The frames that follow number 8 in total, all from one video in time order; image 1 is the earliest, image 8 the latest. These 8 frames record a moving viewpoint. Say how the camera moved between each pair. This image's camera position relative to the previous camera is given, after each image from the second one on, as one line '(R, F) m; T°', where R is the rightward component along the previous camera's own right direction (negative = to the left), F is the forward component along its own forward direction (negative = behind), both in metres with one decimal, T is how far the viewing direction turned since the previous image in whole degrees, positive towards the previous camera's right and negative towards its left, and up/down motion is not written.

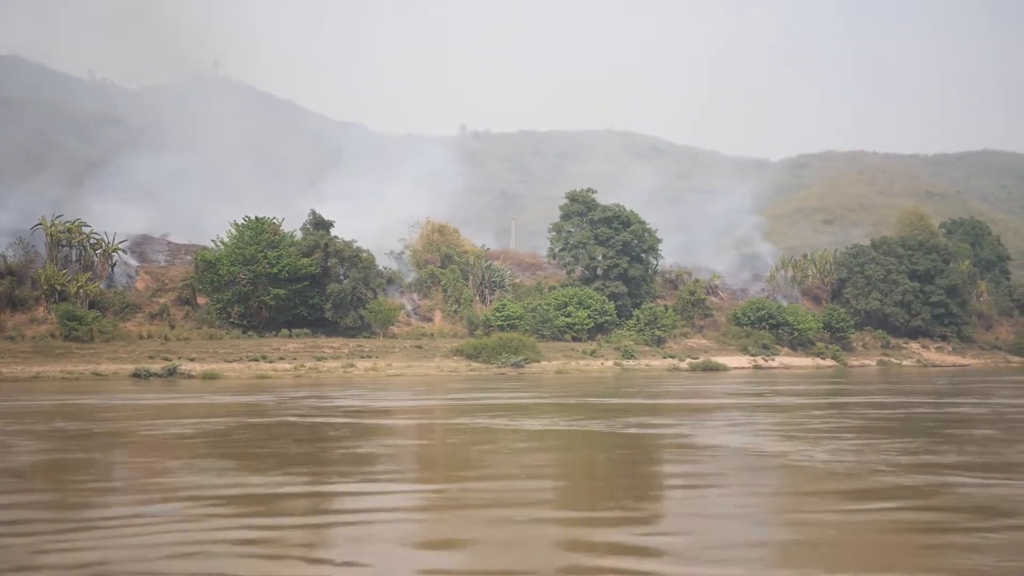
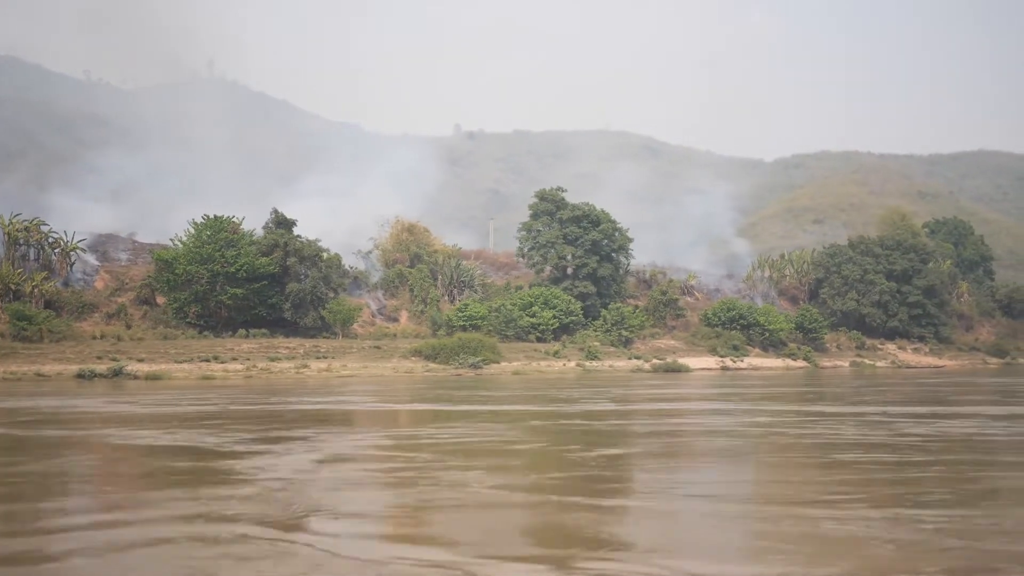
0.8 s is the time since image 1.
(+2.1, +0.7) m; 0°
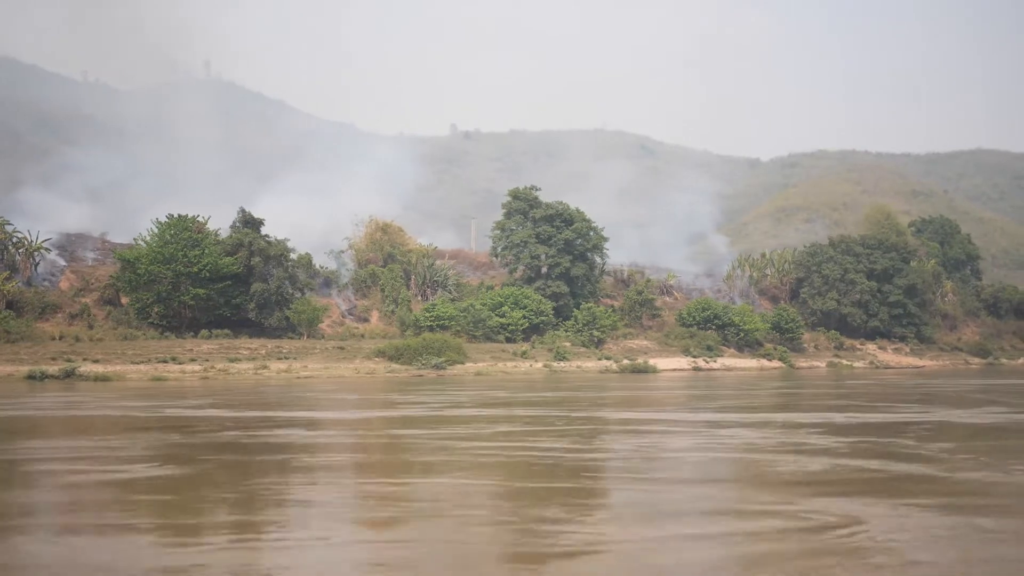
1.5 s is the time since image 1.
(+1.9, +0.6) m; 0°
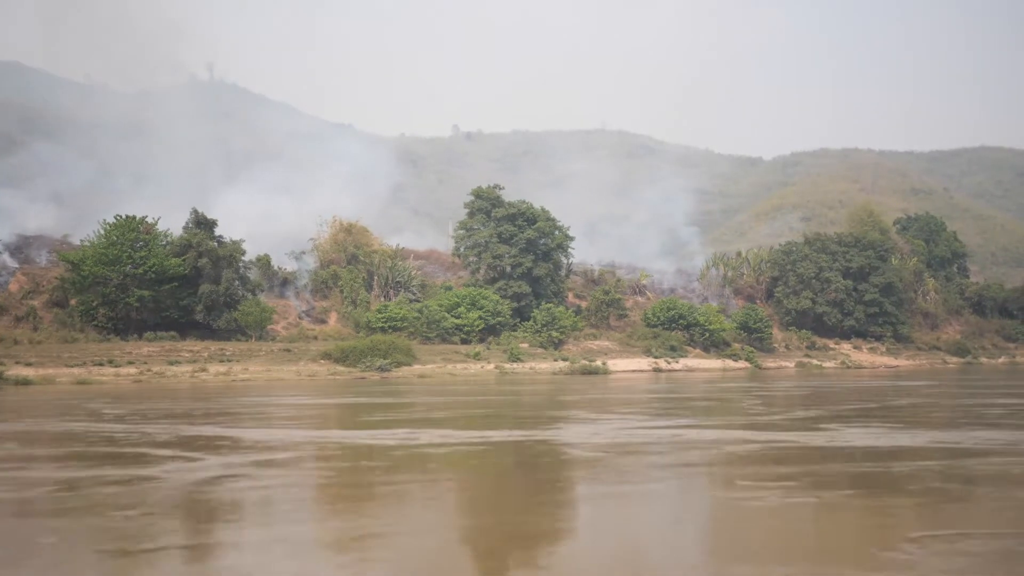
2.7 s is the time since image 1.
(+3.1, +1.0) m; -1°
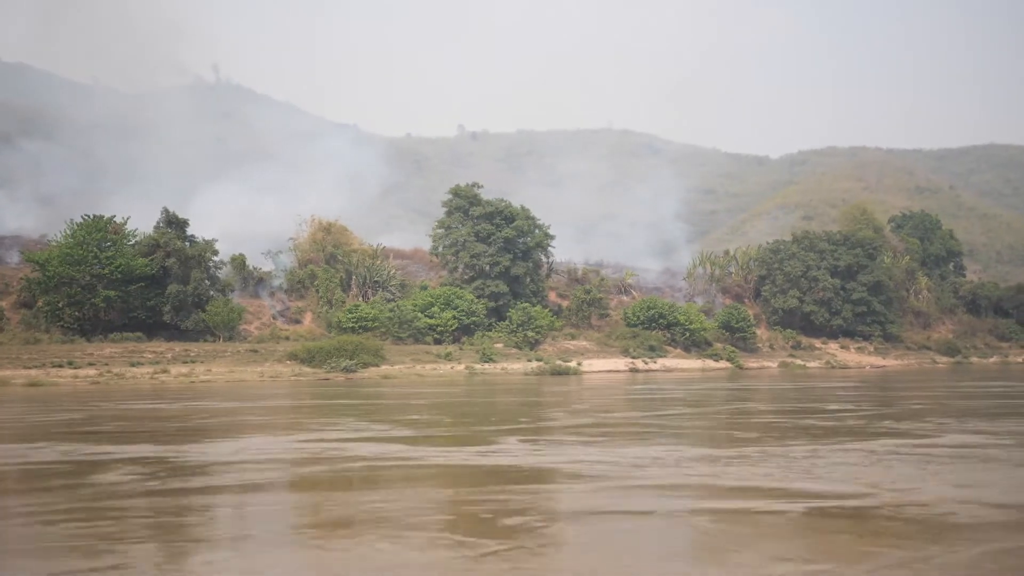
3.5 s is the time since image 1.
(+2.1, +0.8) m; -1°
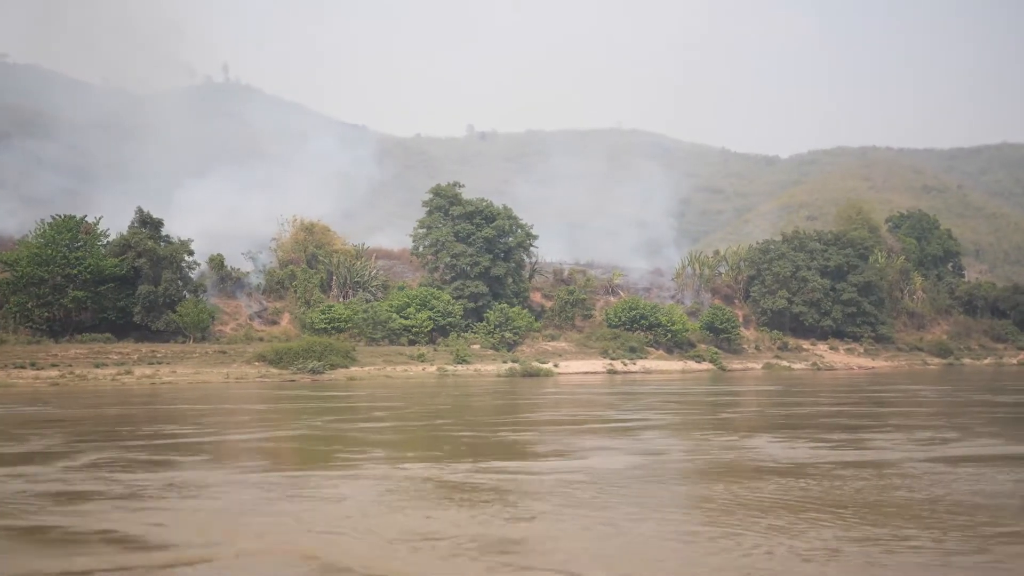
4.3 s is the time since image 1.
(+2.0, +0.7) m; -1°
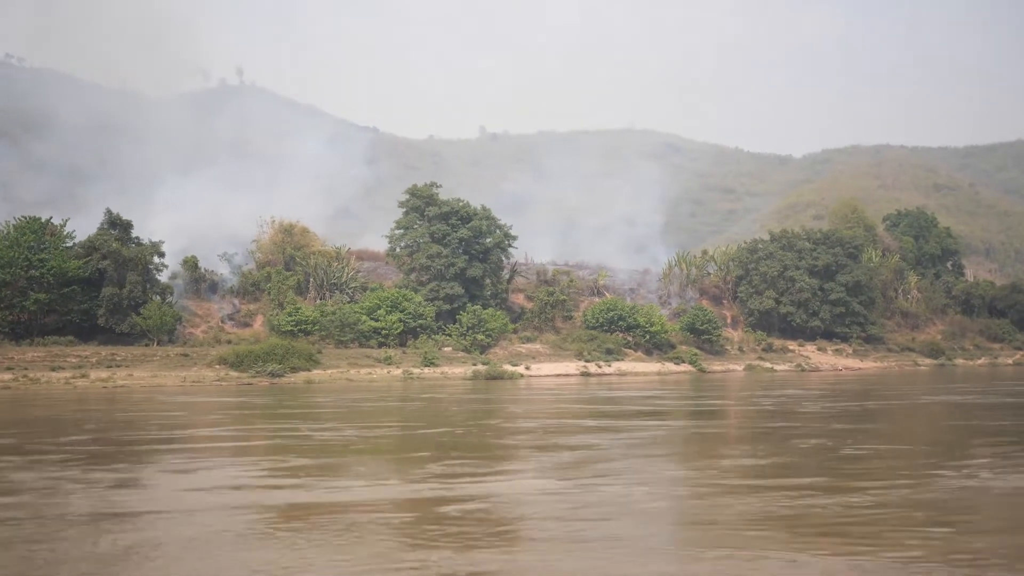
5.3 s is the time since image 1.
(+2.5, +0.9) m; -1°
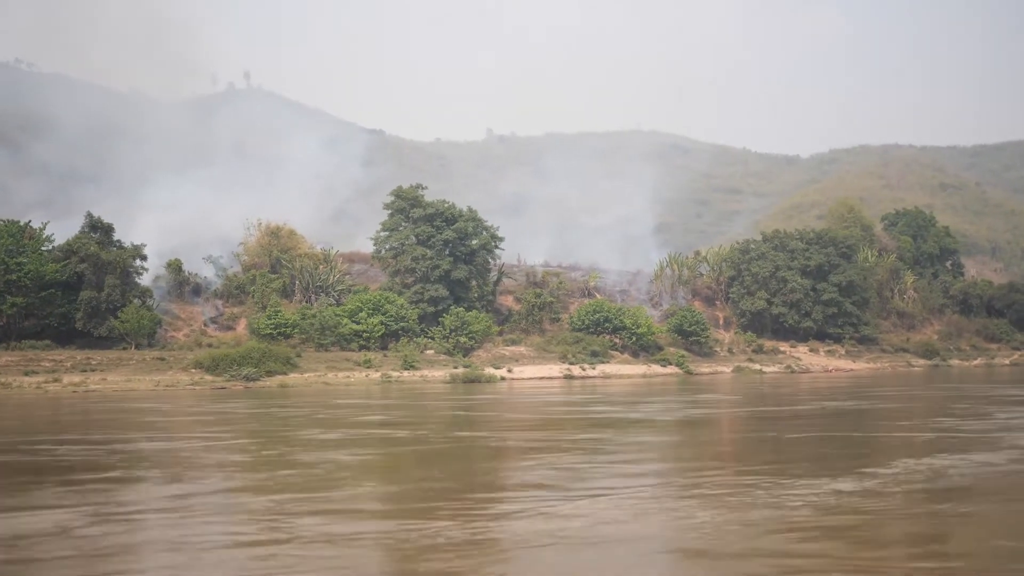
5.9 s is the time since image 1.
(+1.5, +0.5) m; -1°
